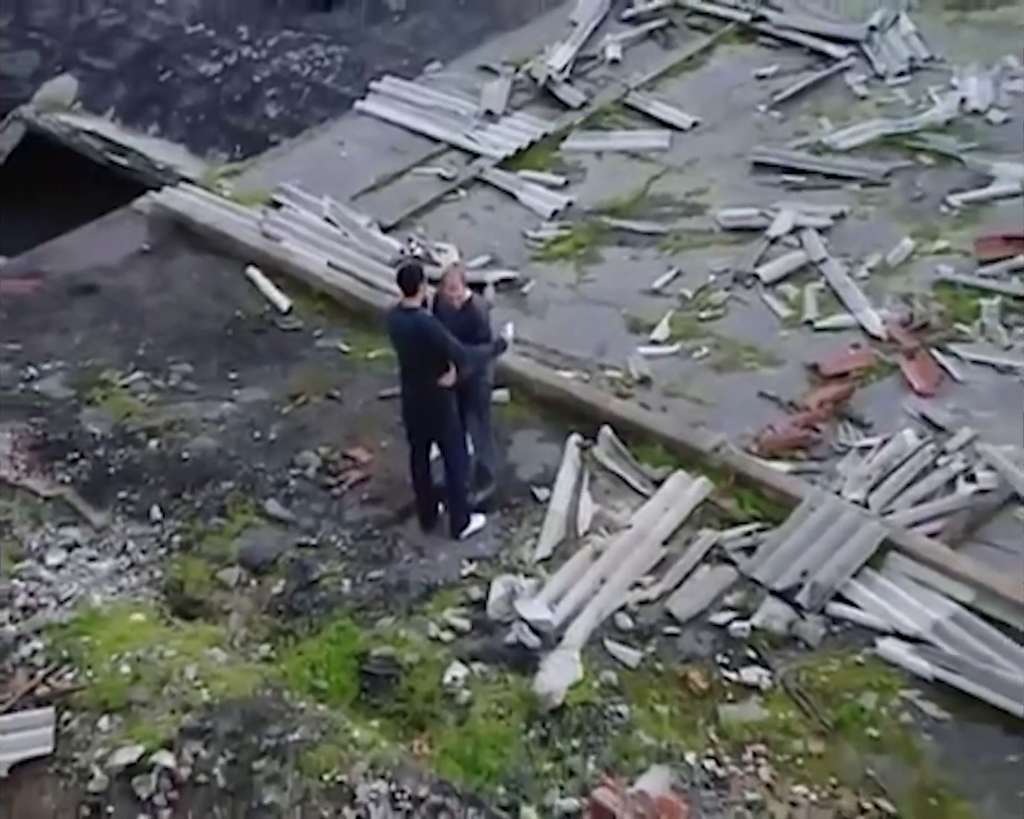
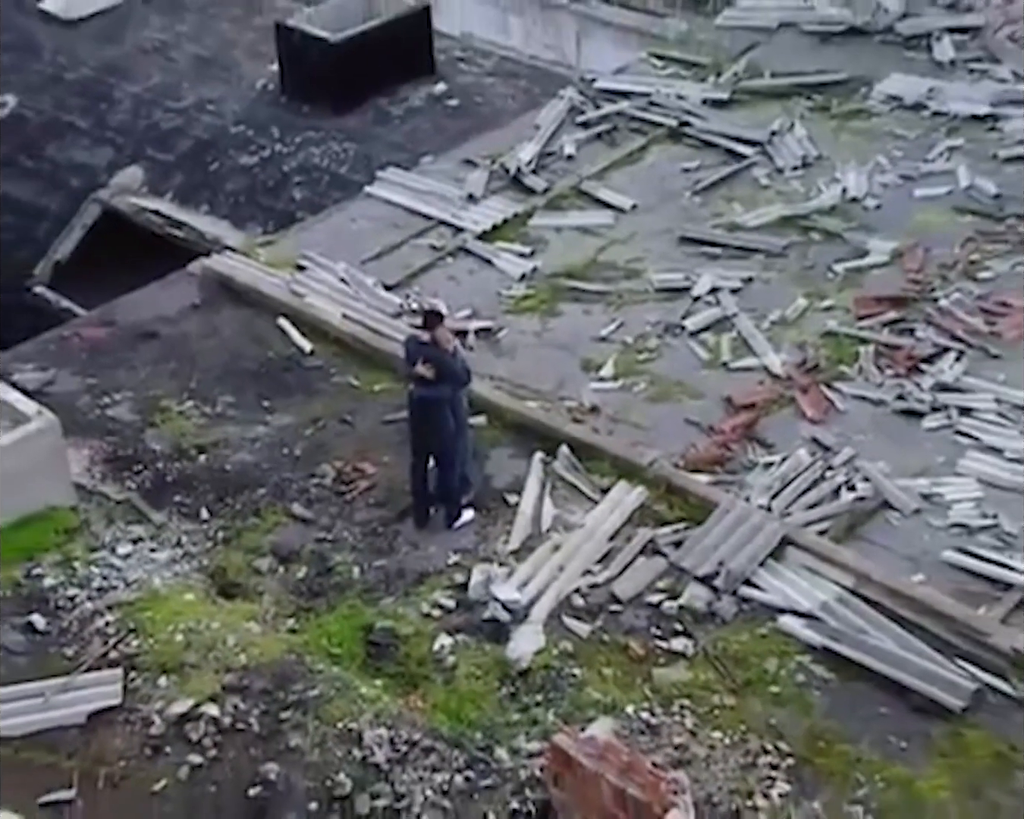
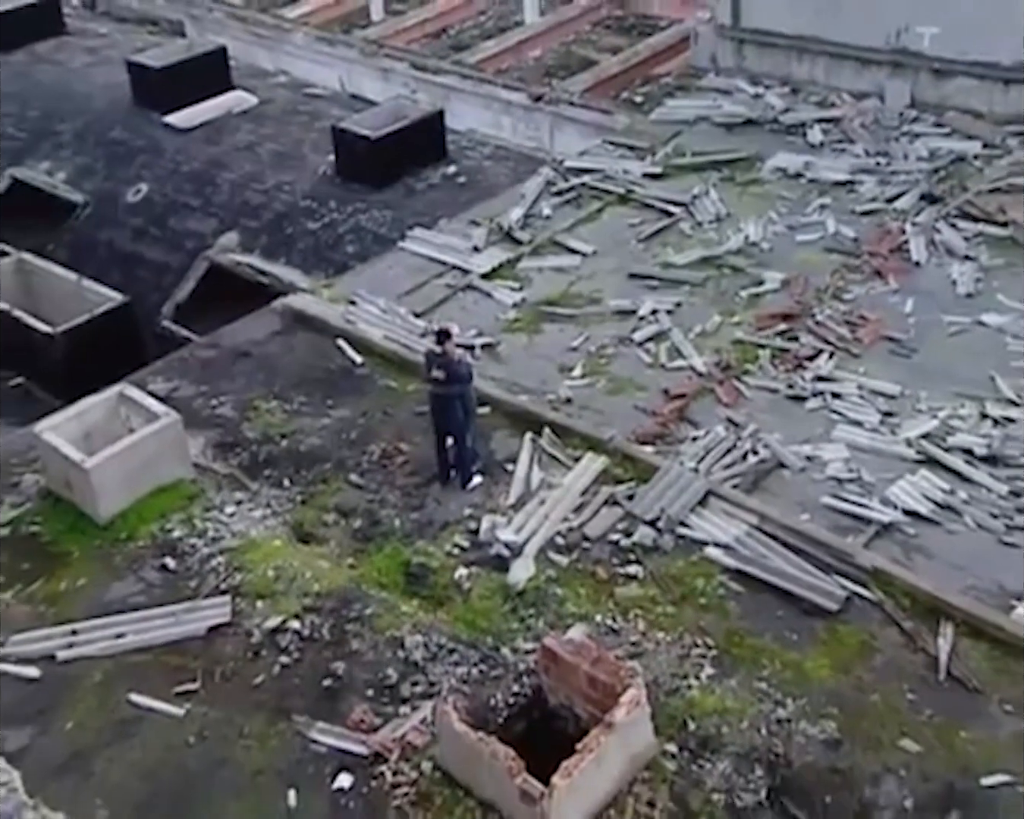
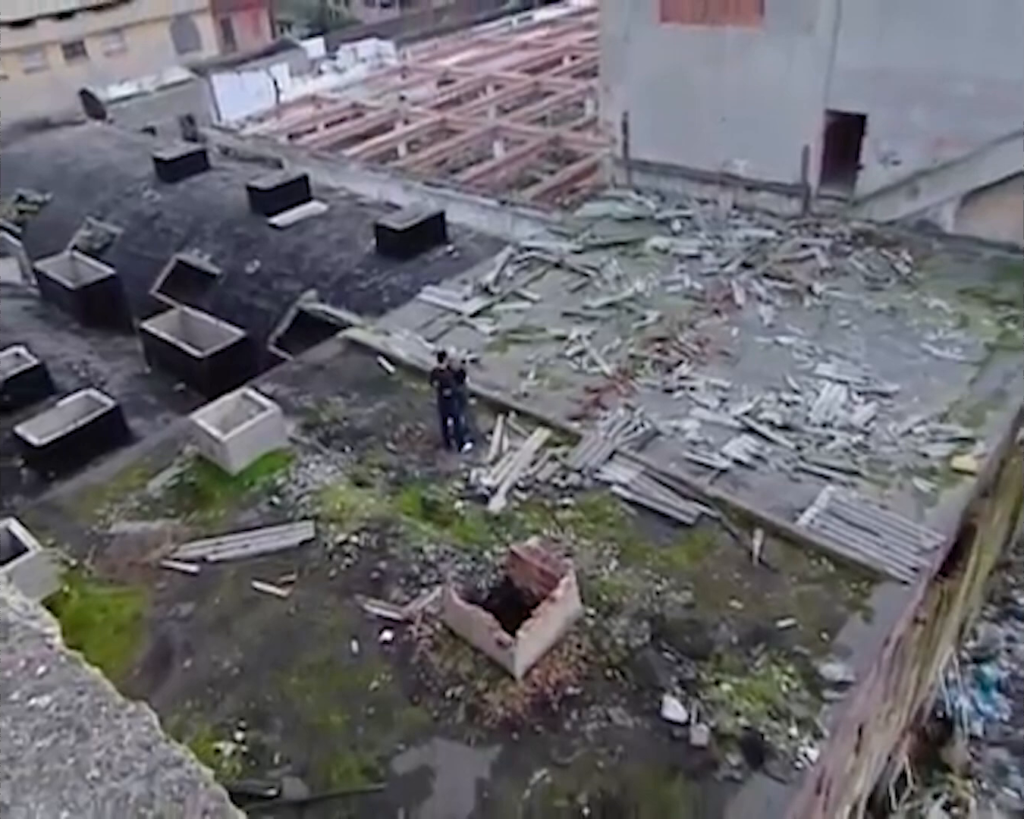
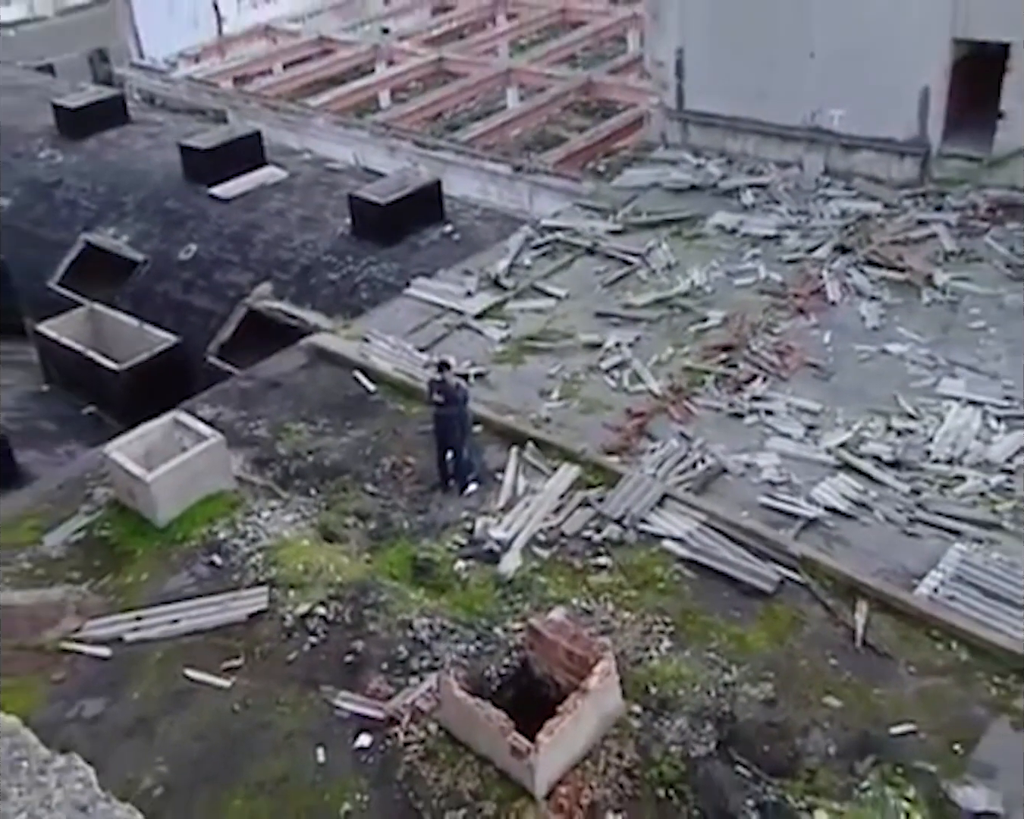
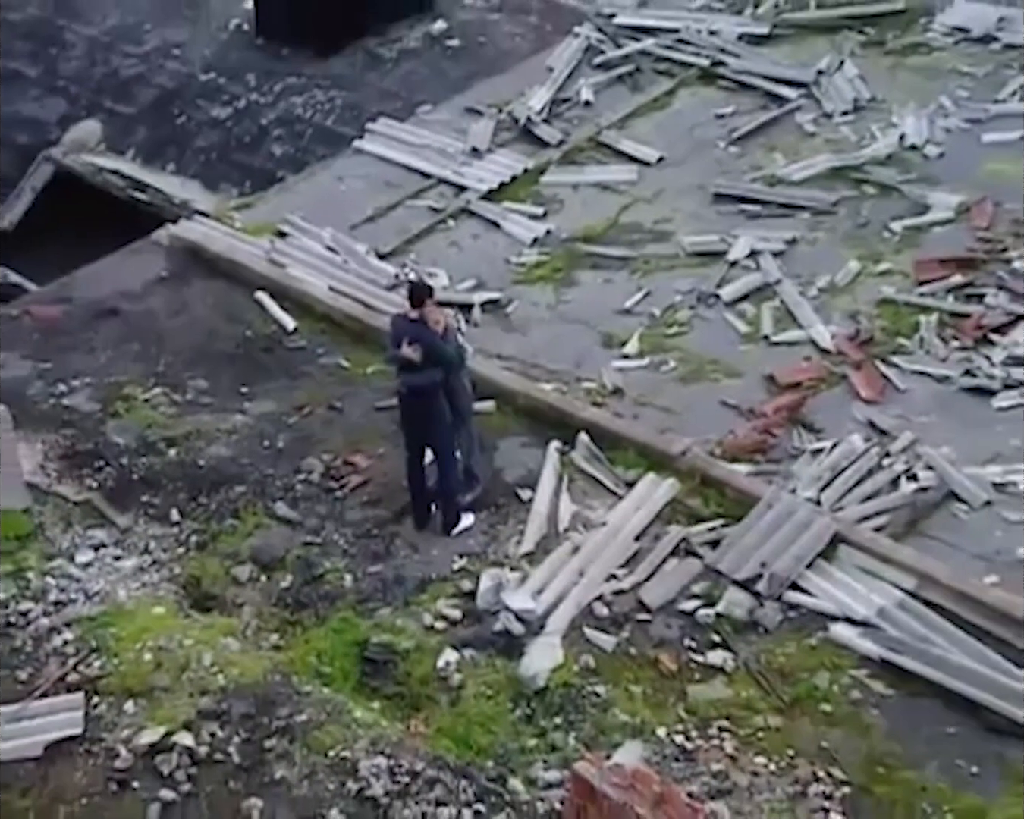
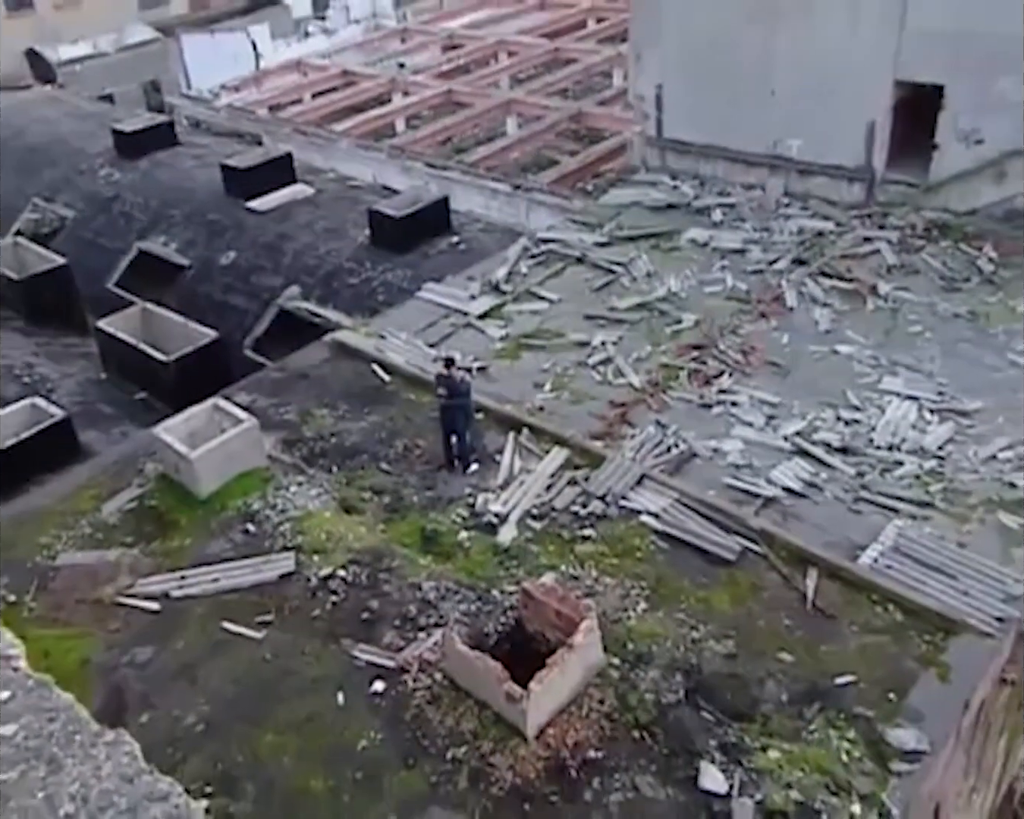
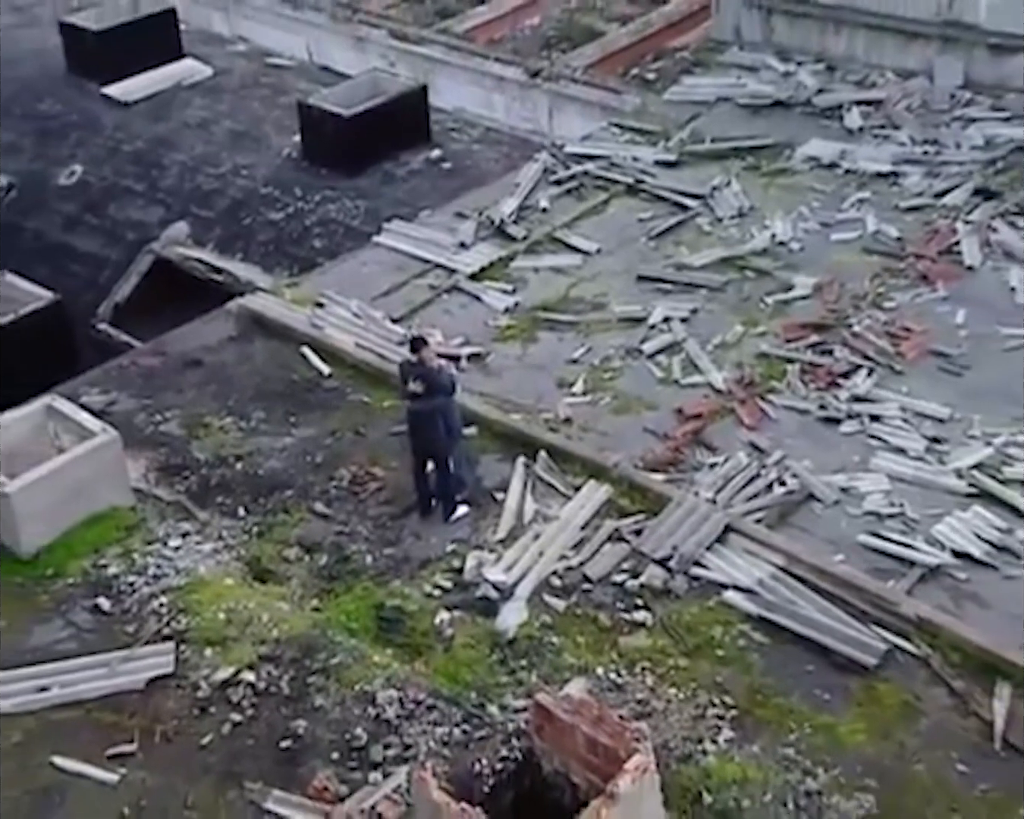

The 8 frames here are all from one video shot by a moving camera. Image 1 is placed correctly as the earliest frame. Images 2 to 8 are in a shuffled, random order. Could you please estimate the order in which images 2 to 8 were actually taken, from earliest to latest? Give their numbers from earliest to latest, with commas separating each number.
6, 2, 8, 3, 5, 7, 4
